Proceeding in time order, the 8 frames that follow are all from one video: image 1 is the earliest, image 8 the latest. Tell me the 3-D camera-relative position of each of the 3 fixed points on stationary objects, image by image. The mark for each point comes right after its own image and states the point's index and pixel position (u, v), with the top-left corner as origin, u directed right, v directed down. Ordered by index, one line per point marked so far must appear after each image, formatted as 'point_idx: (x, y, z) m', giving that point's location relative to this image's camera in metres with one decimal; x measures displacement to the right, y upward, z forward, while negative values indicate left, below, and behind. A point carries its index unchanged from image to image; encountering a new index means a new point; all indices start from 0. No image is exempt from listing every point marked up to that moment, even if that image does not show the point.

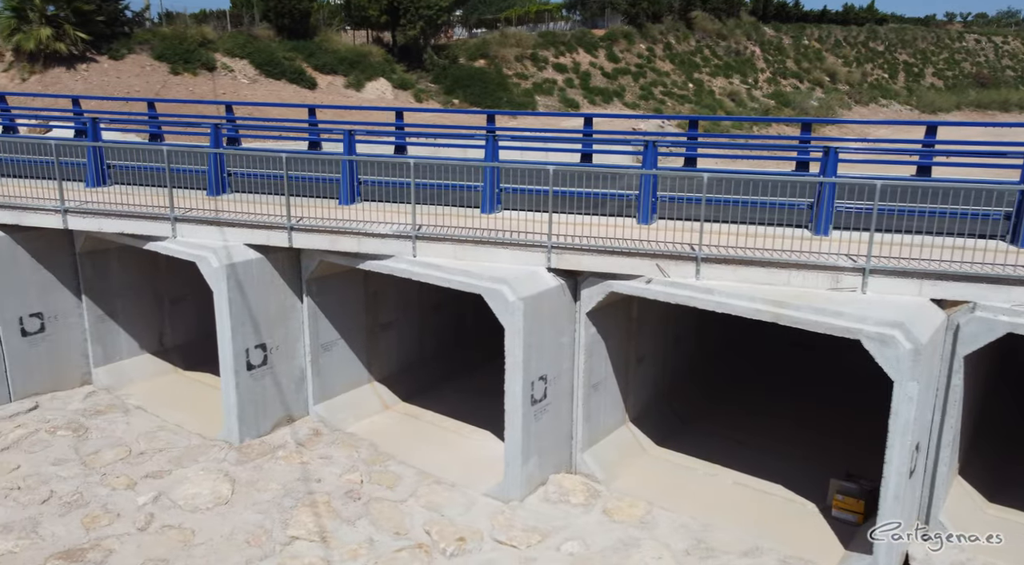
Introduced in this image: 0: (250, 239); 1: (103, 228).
0: (-3.7, +0.6, +11.6) m
1: (-6.1, +0.8, +12.2) m
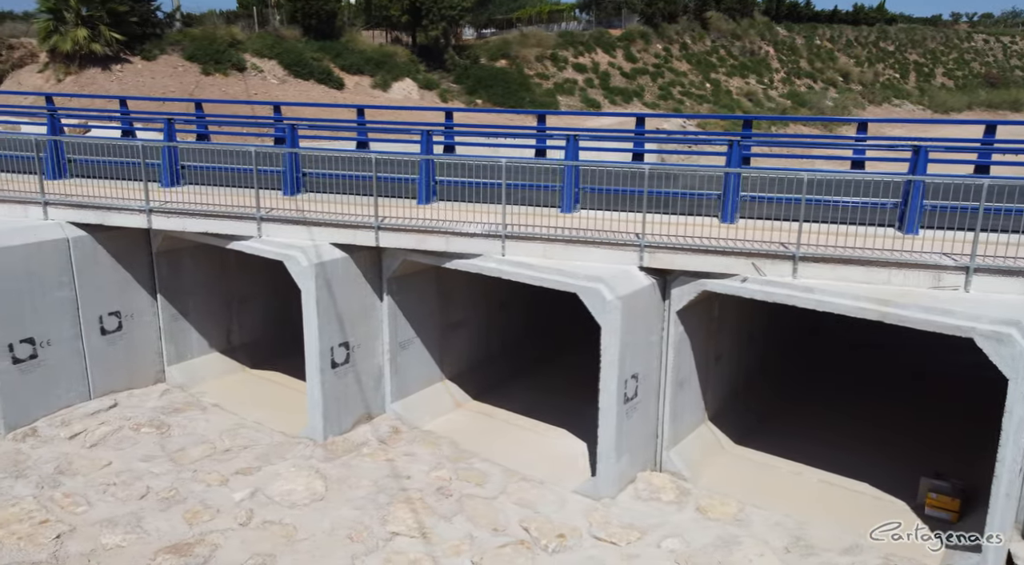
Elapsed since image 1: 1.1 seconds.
0: (-2.5, +0.6, +11.7) m
1: (-4.9, +0.8, +12.3) m
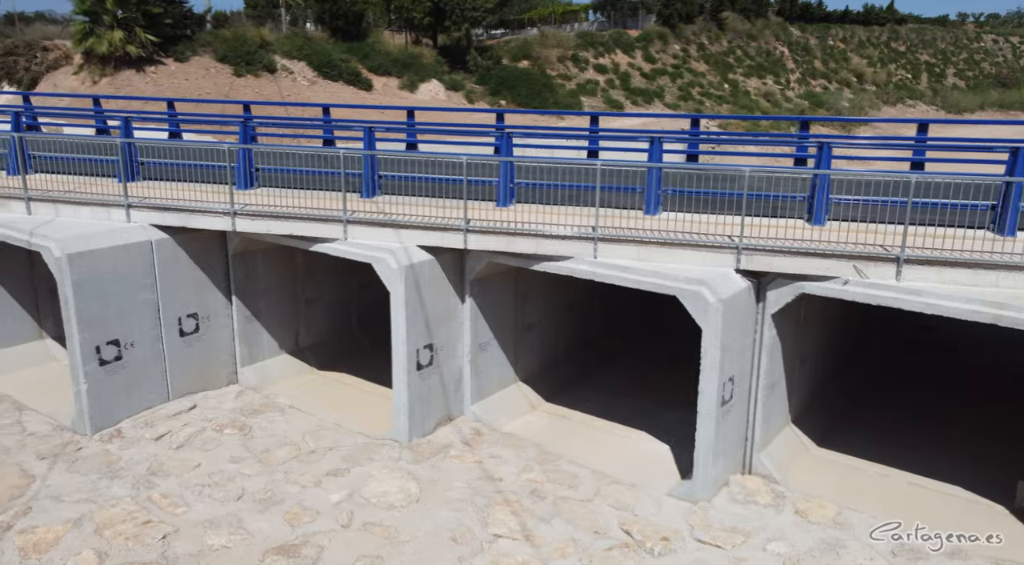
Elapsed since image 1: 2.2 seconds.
0: (-1.3, +0.6, +11.8) m
1: (-3.6, +0.8, +12.4) m
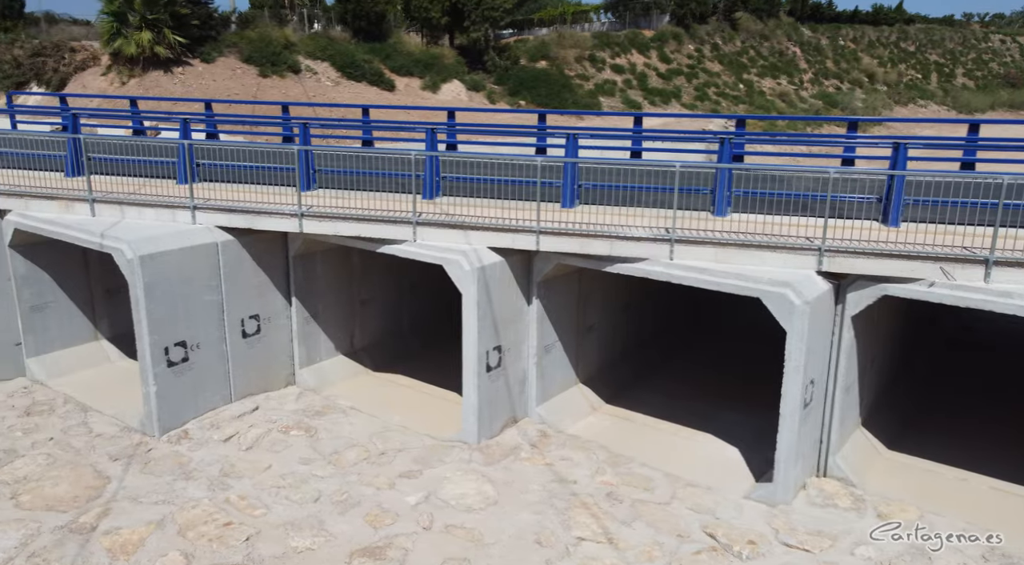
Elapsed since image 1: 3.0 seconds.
0: (-0.2, +0.6, +11.7) m
1: (-2.6, +0.8, +12.4) m
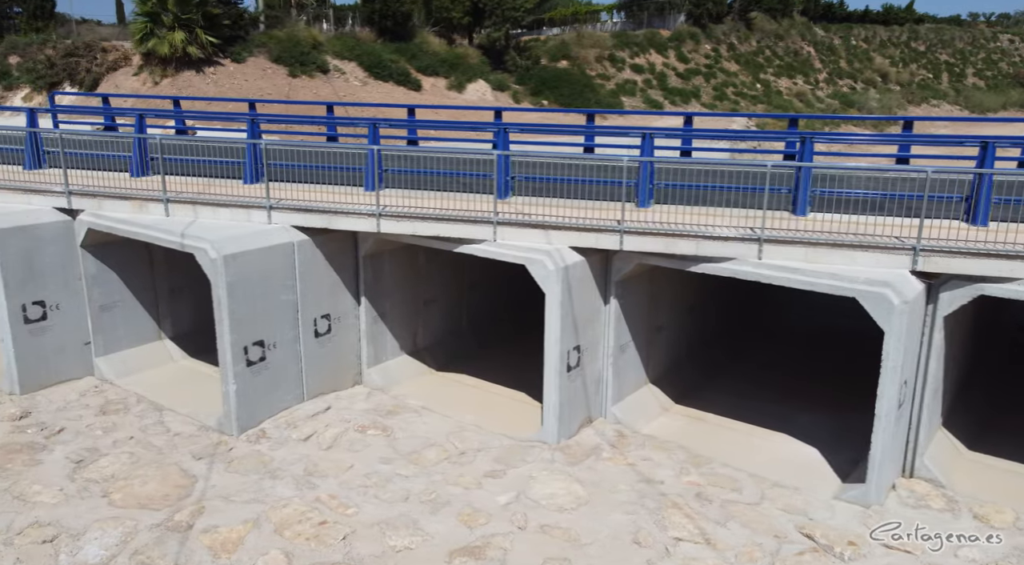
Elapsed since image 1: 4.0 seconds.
0: (+0.9, +0.6, +11.7) m
1: (-1.4, +0.8, +12.4) m
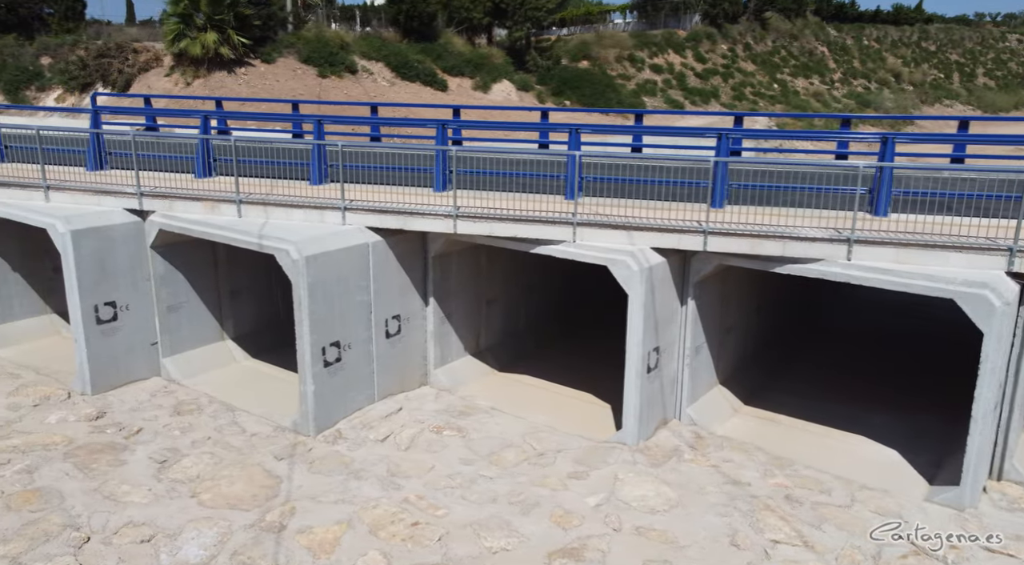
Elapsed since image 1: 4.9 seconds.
0: (+2.1, +0.6, +11.7) m
1: (-0.3, +0.8, +12.4) m
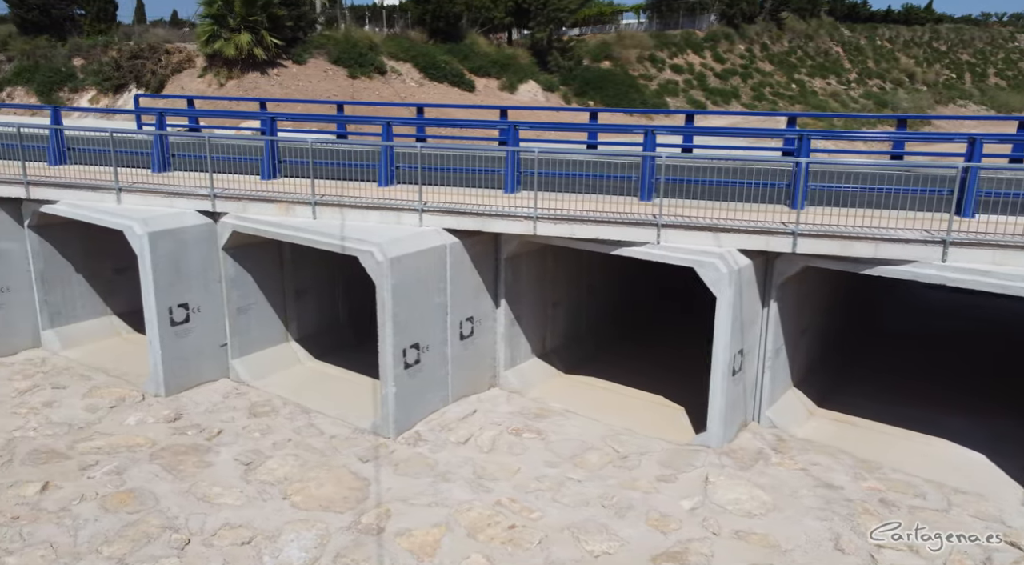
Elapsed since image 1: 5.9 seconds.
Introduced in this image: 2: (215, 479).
0: (+3.3, +0.5, +11.6) m
1: (+1.0, +0.7, +12.3) m
2: (-4.0, -2.7, +11.0) m
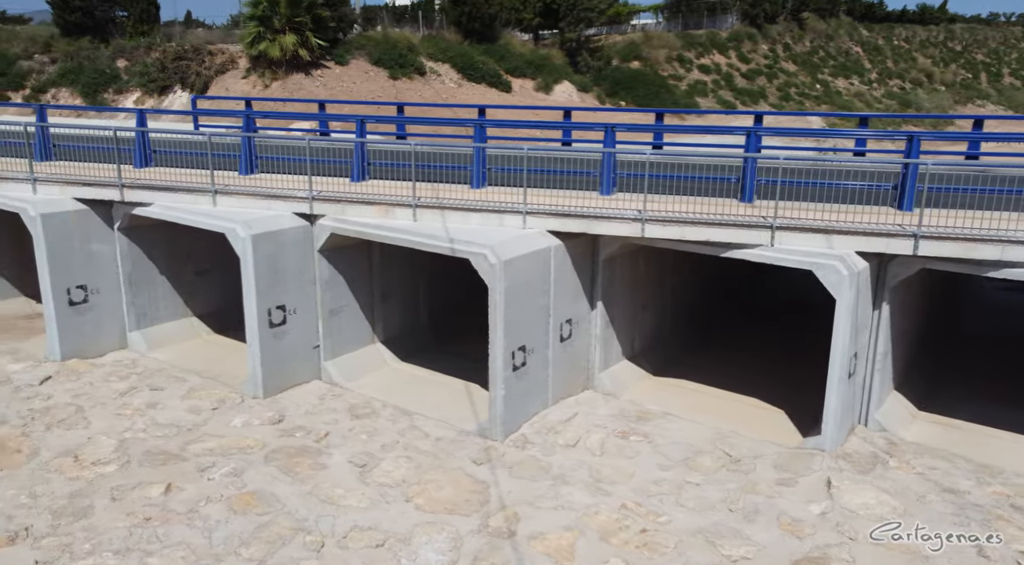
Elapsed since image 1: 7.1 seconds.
0: (+4.9, +0.5, +11.5) m
1: (+2.6, +0.7, +12.2) m
2: (-2.4, -2.7, +10.9) m
